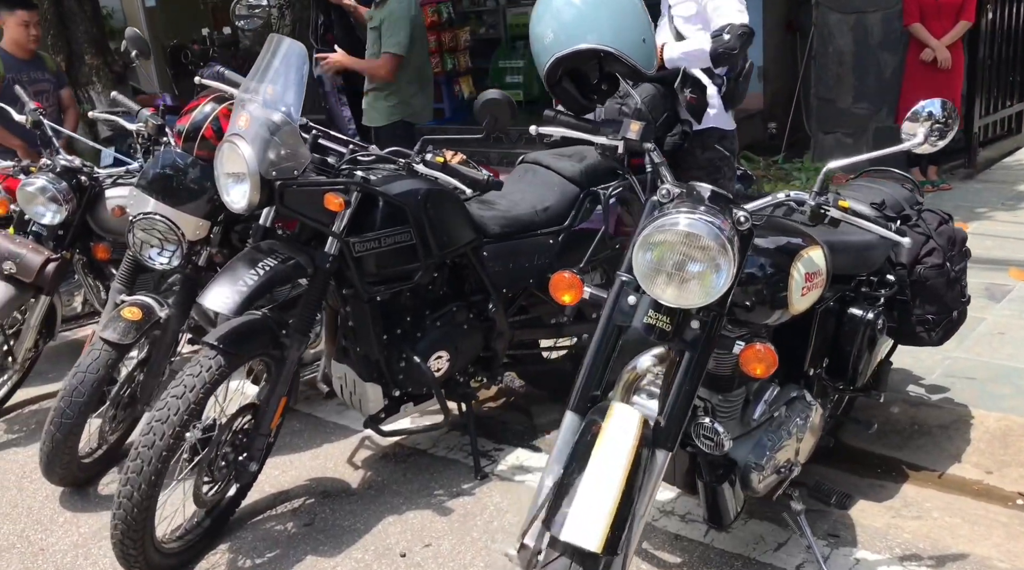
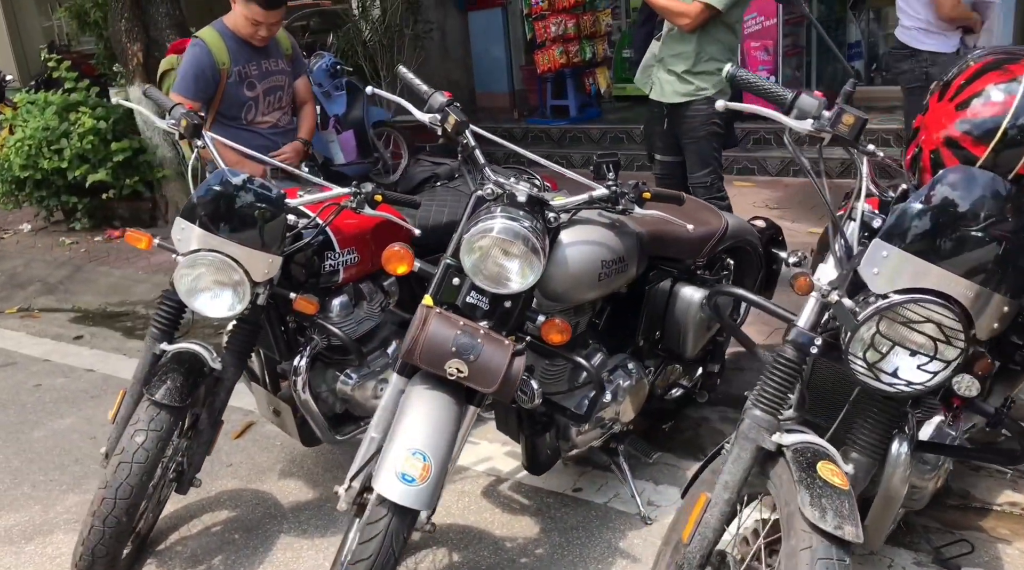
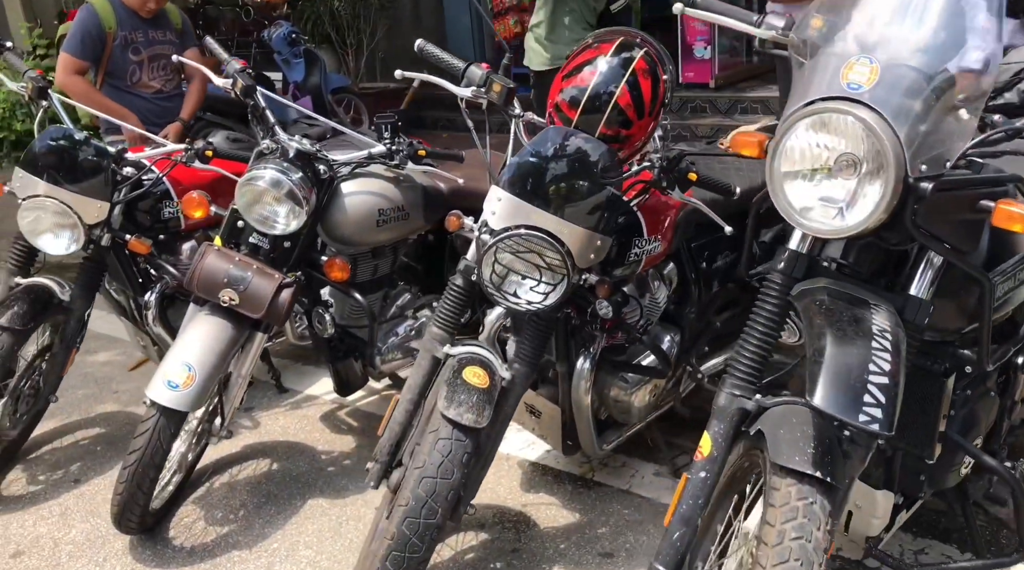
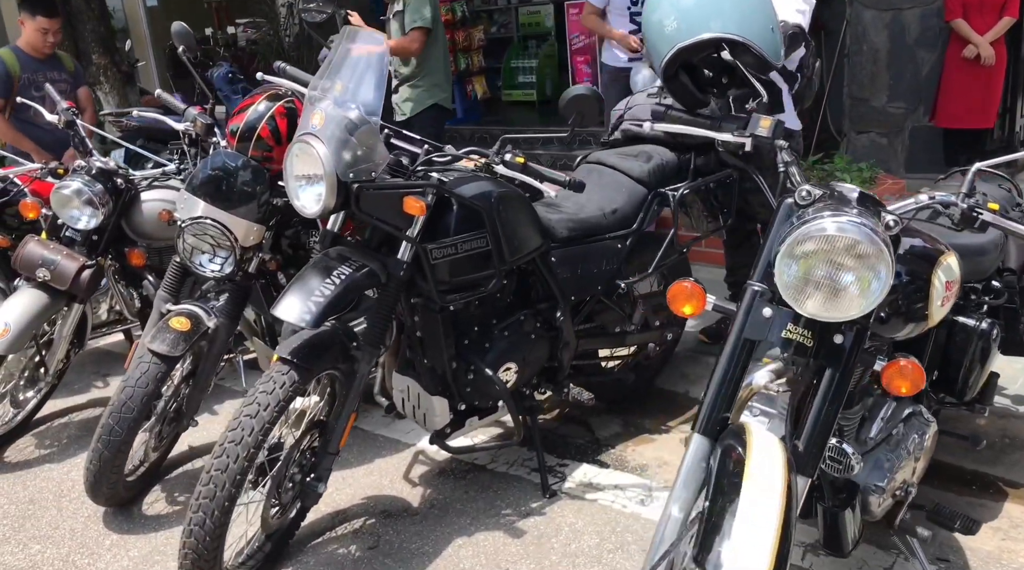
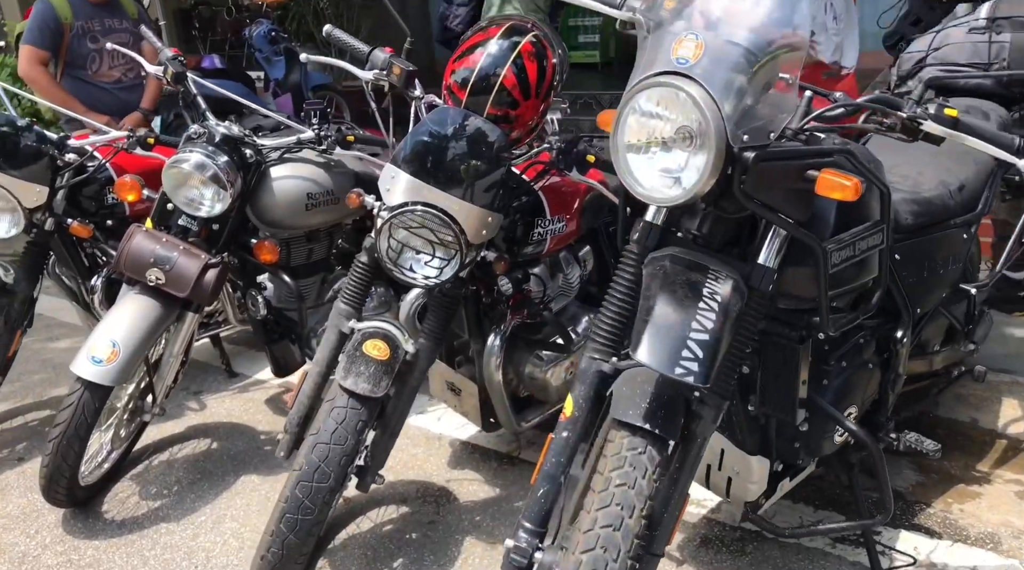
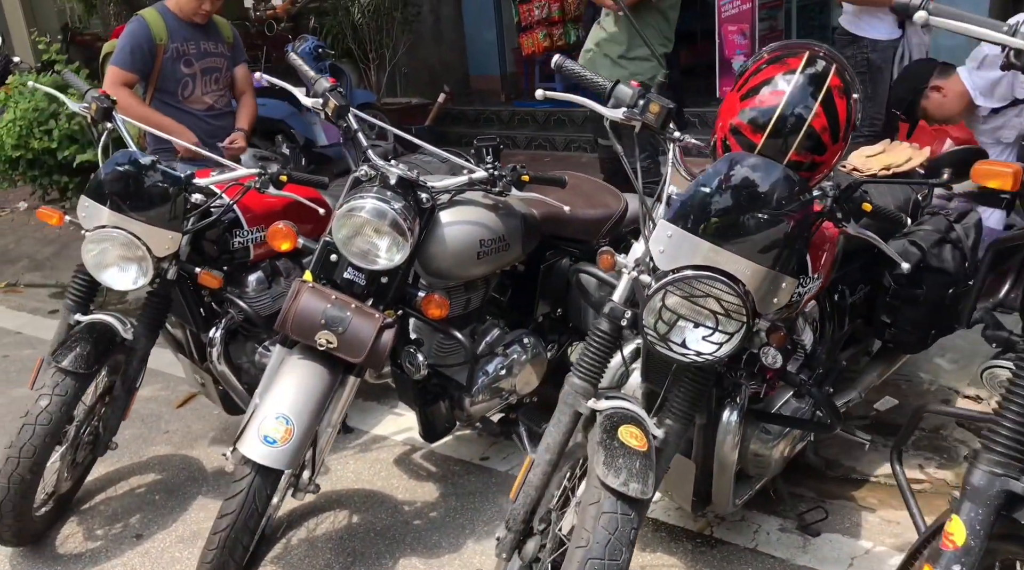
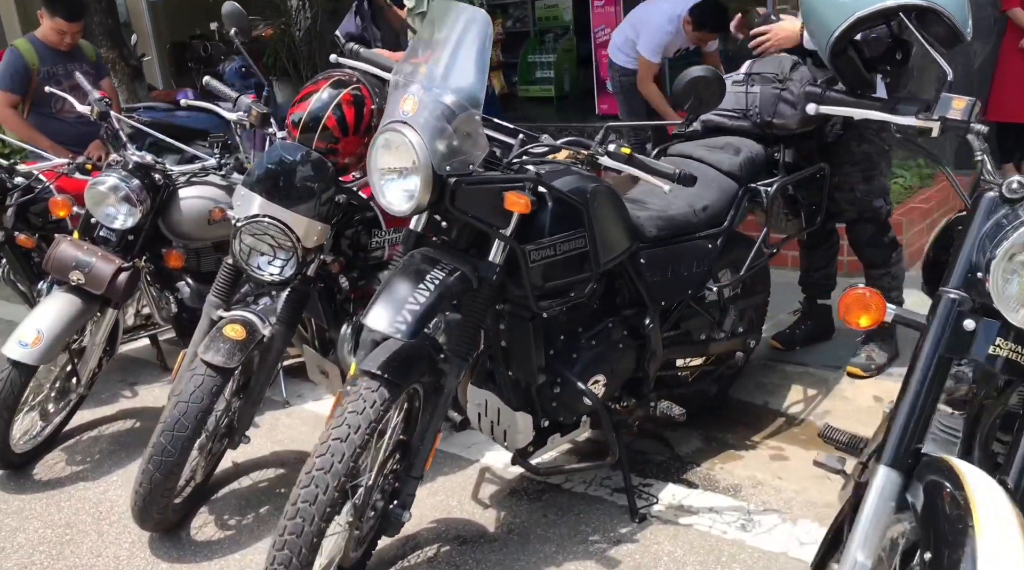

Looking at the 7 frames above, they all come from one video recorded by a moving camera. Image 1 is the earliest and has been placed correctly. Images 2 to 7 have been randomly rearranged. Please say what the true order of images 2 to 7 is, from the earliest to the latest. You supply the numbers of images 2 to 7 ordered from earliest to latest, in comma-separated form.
4, 7, 5, 3, 6, 2
